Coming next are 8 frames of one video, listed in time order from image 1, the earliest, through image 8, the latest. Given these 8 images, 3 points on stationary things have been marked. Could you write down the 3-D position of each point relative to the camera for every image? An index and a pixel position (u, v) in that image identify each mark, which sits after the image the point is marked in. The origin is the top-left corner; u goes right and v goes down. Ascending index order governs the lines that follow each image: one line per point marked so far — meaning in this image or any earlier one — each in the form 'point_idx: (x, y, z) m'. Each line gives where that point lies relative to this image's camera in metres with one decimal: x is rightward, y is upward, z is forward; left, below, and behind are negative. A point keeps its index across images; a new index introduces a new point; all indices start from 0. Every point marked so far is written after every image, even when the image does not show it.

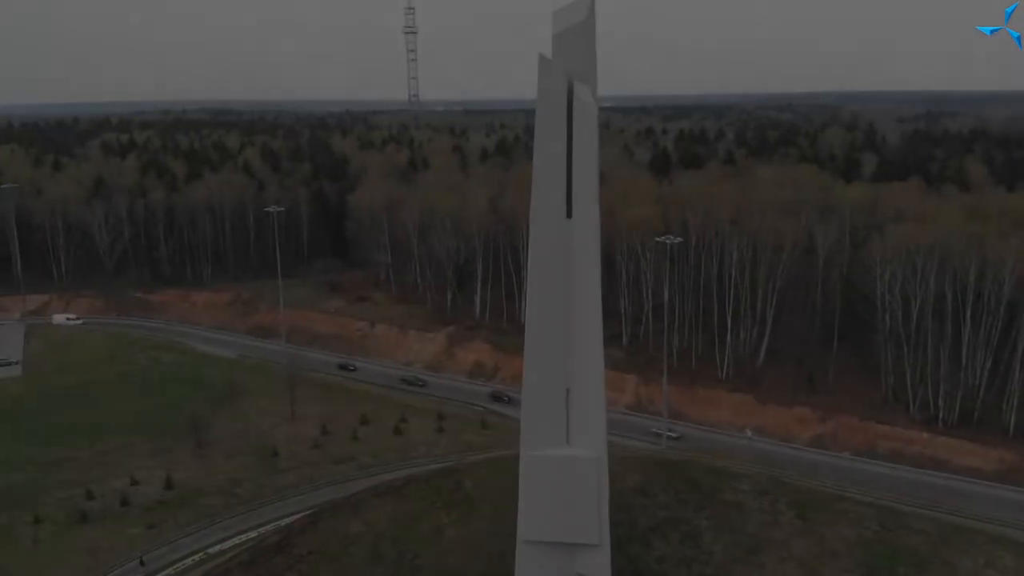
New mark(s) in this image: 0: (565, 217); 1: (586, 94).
0: (+0.8, +1.1, +14.4) m
1: (+1.1, +3.0, +14.1) m
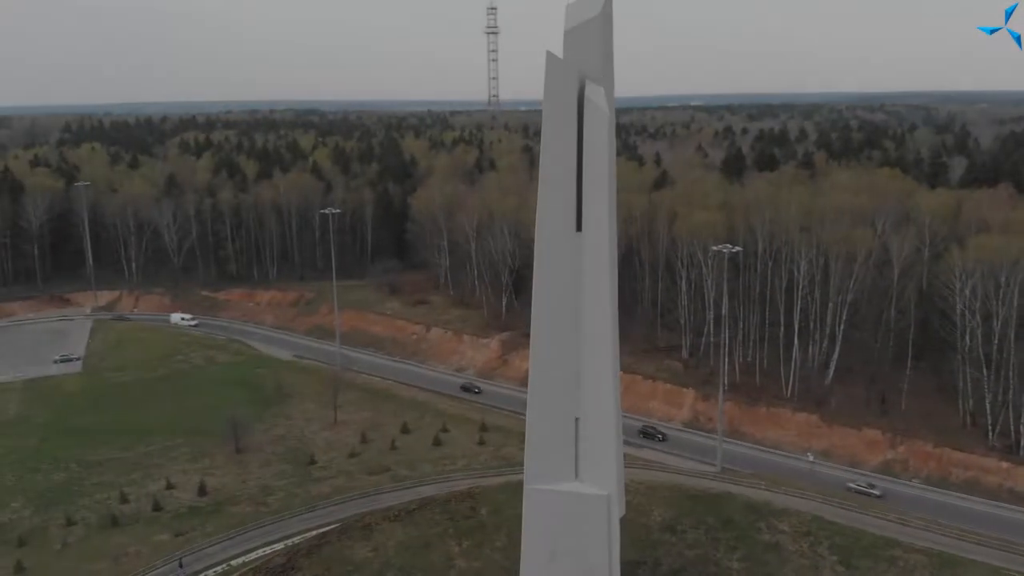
0: (+0.9, +0.8, +13.1) m
1: (+1.2, +2.7, +12.8) m
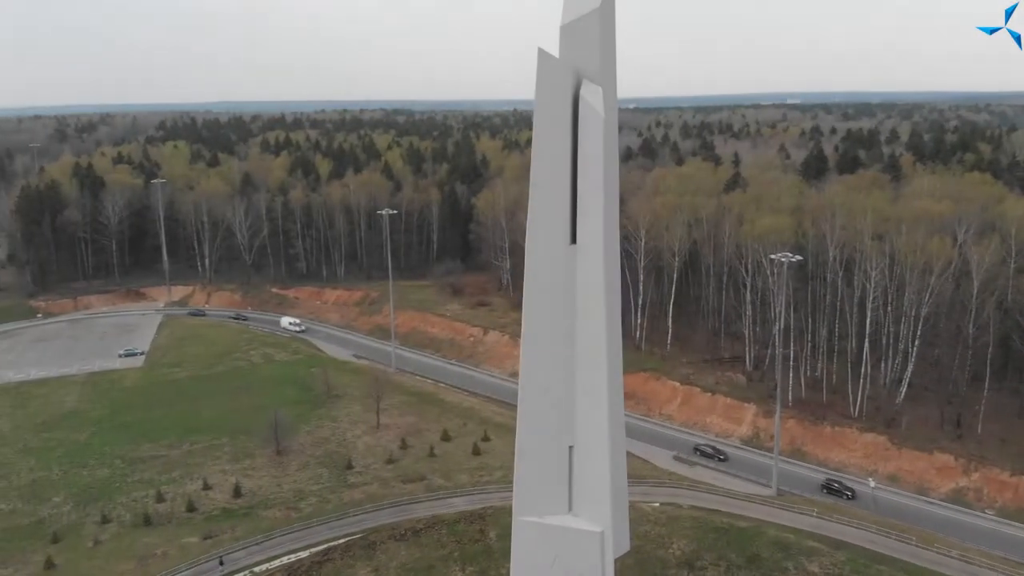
0: (+0.7, +0.6, +12.1) m
1: (+1.0, +2.4, +11.7) m
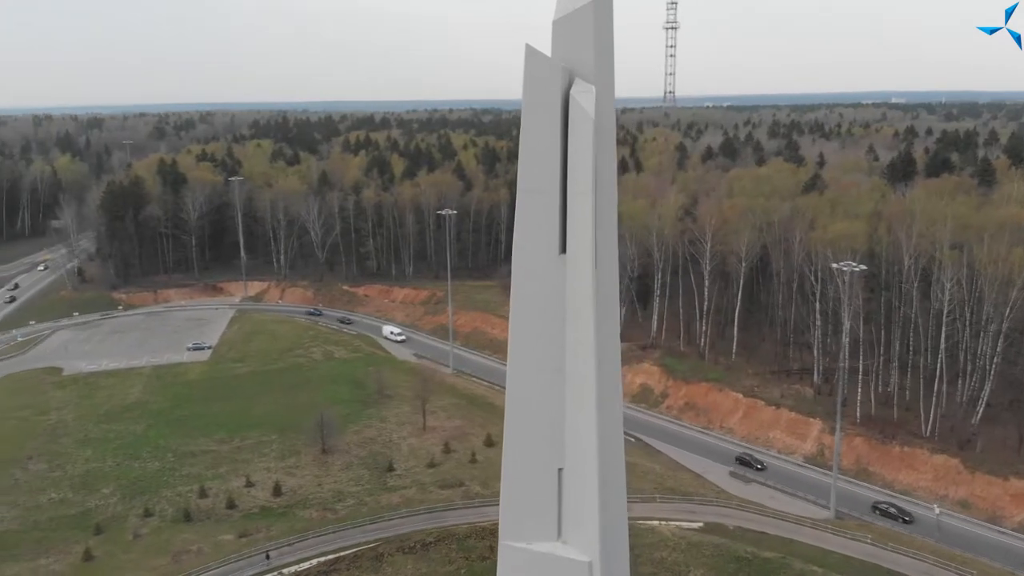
0: (+0.6, +0.5, +11.3) m
1: (+0.9, +2.3, +11.0) m
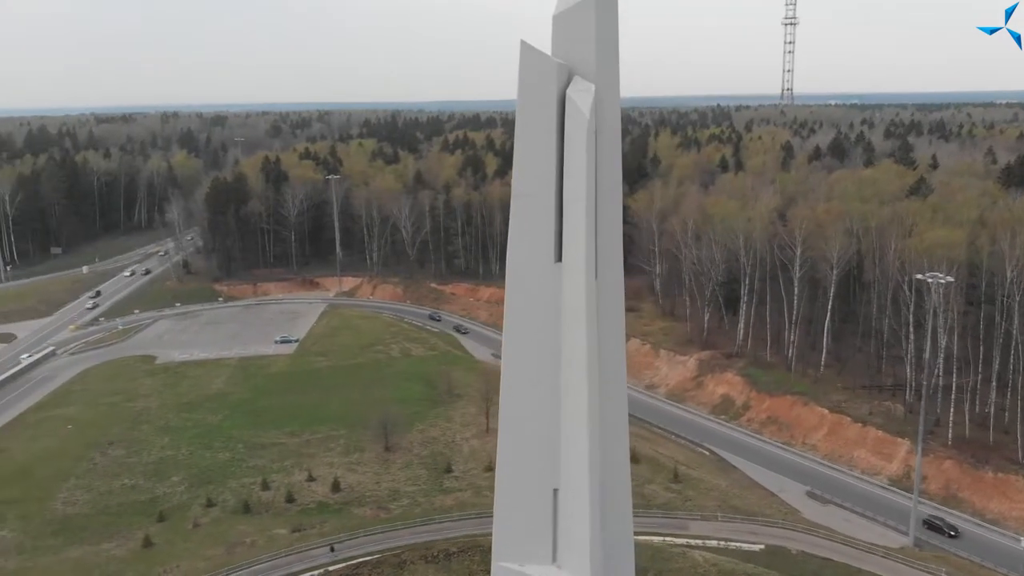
0: (+0.5, +0.3, +10.7) m
1: (+0.8, +2.2, +10.3) m
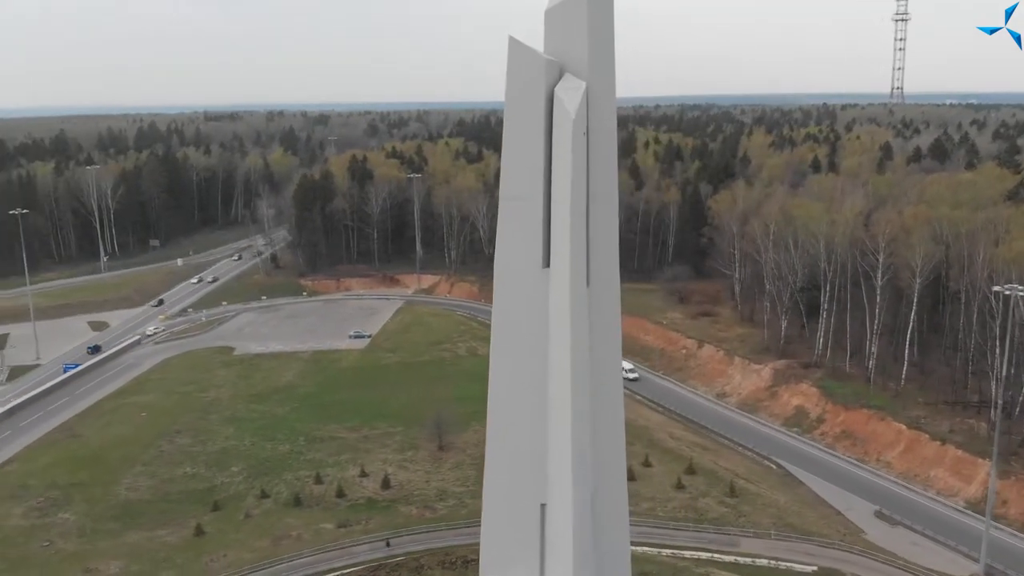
0: (+0.3, +0.3, +10.3) m
1: (+0.6, +2.1, +9.9) m
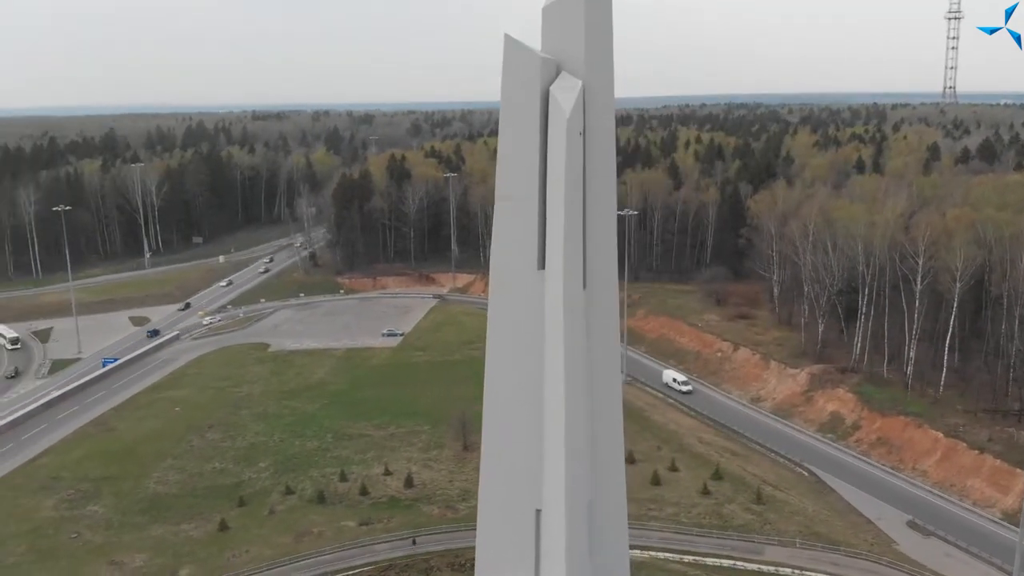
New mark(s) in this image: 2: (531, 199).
0: (+0.3, +0.3, +10.1) m
1: (+0.6, +2.1, +9.7) m
2: (+0.2, +1.0, +10.0) m
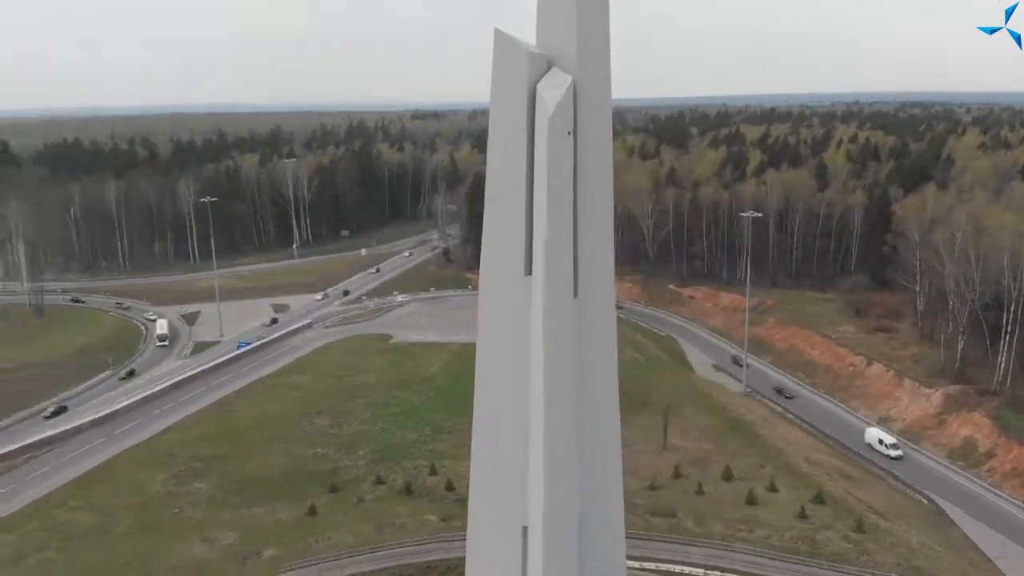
0: (+0.2, +0.2, +9.8) m
1: (+0.4, +2.0, +9.3) m
2: (+0.1, +0.9, +9.7) m
